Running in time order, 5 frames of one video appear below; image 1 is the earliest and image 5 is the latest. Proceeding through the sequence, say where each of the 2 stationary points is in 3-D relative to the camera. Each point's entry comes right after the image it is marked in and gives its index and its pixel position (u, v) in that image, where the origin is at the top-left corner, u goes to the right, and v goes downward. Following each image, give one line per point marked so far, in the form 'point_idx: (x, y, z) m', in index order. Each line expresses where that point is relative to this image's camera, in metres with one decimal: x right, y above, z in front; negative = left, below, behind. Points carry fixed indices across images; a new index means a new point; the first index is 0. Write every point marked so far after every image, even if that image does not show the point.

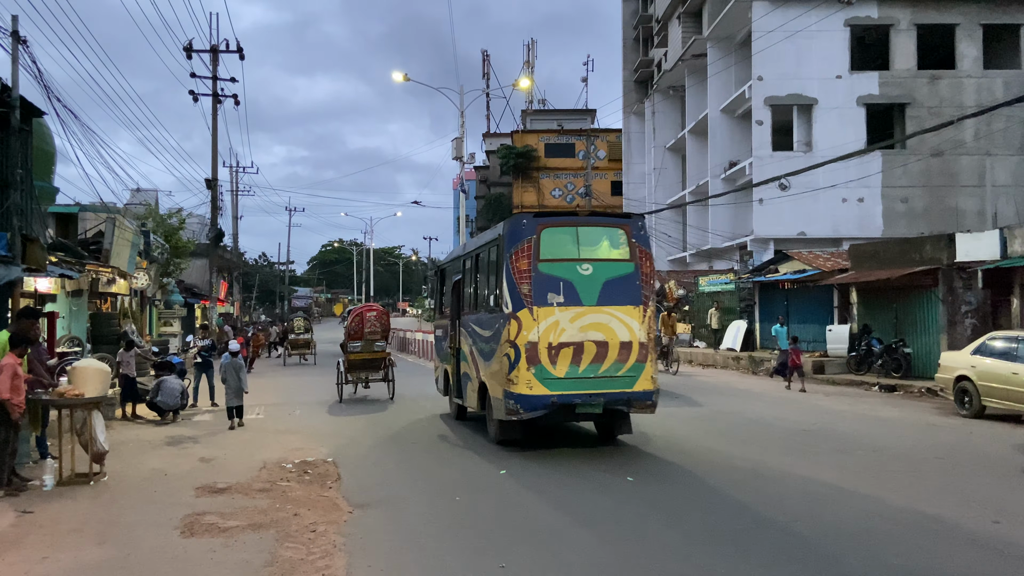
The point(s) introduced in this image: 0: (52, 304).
0: (-8.1, -0.3, +14.4) m
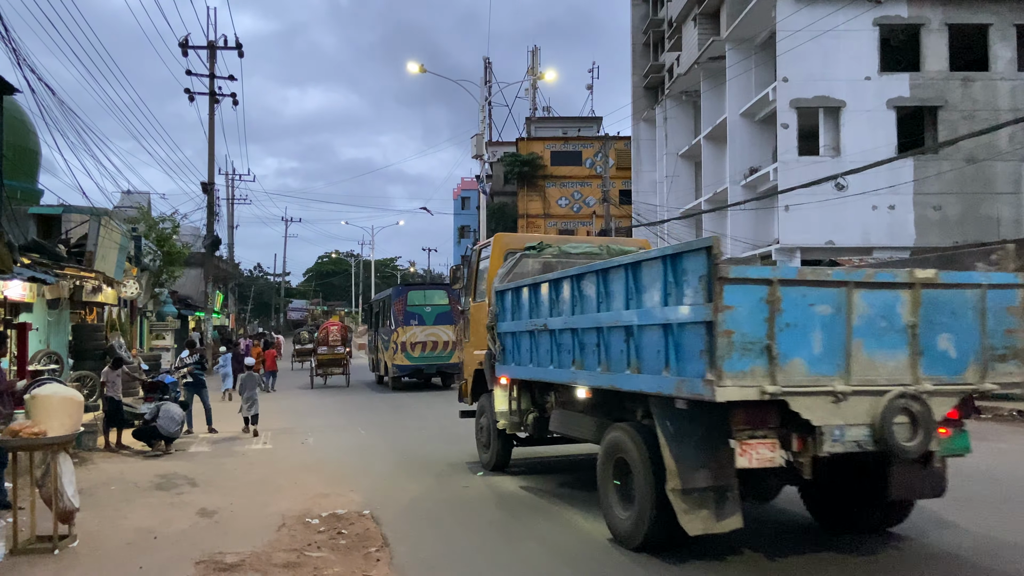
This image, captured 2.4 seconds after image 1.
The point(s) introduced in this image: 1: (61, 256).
0: (-7.5, -0.4, +12.5) m
1: (-7.4, +0.5, +13.3) m
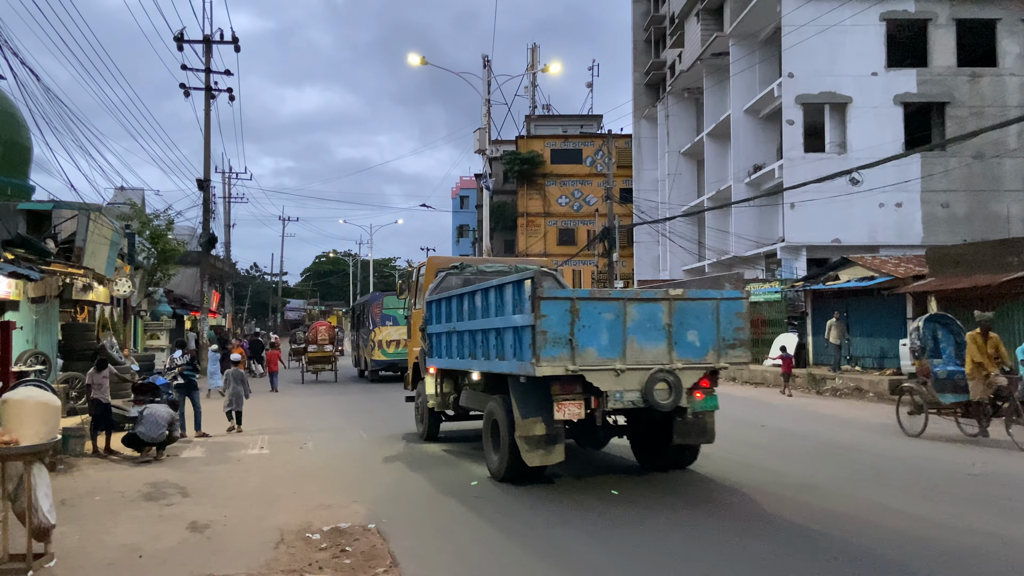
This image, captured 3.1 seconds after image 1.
0: (-7.4, -0.4, +12.0) m
1: (-7.2, +0.6, +12.7) m
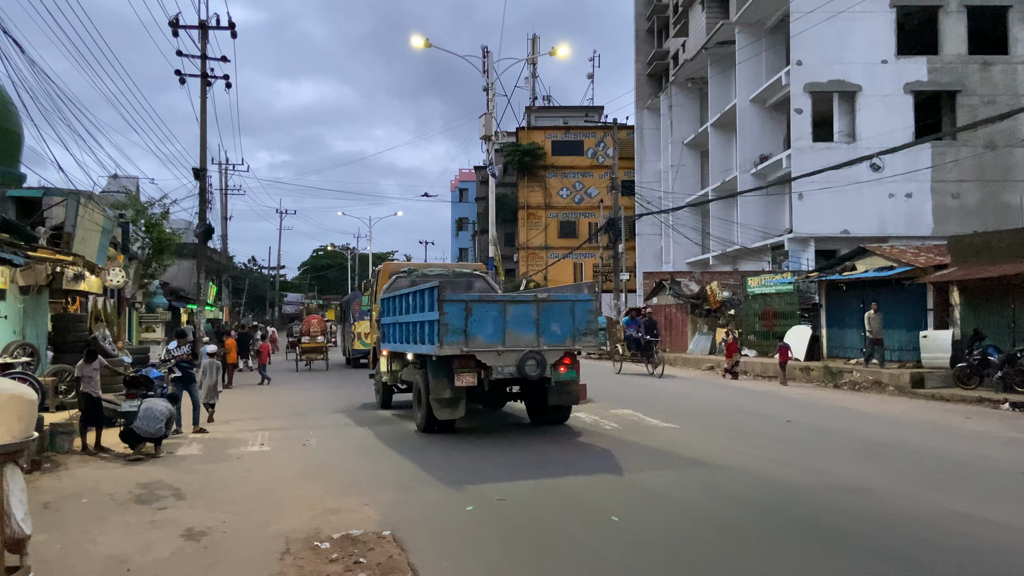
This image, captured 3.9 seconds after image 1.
0: (-7.2, -0.2, +11.4) m
1: (-7.1, +0.7, +12.1) m
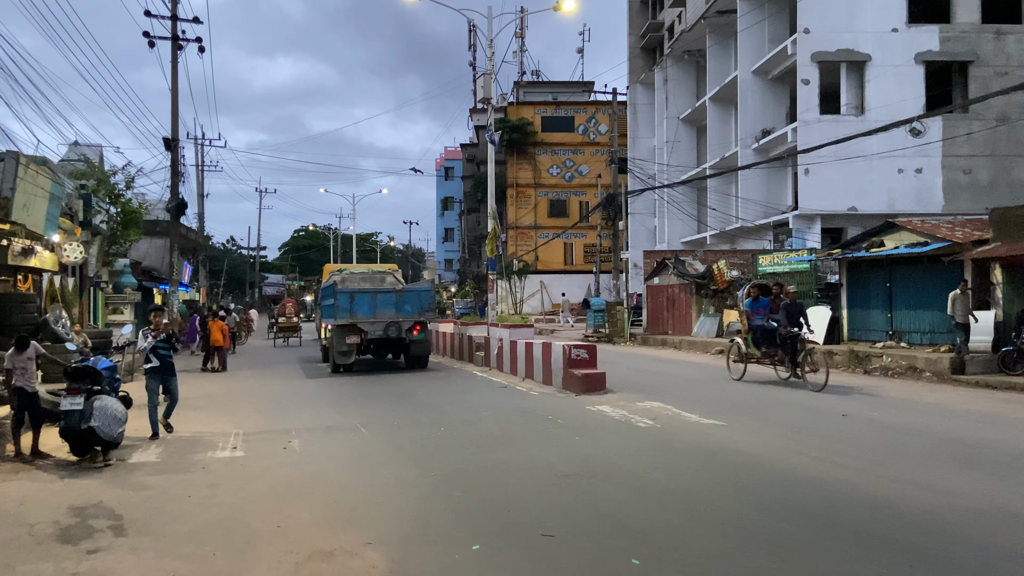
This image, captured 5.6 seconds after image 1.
0: (-7.0, +0.1, +9.7) m
1: (-6.9, +1.0, +10.4) m
